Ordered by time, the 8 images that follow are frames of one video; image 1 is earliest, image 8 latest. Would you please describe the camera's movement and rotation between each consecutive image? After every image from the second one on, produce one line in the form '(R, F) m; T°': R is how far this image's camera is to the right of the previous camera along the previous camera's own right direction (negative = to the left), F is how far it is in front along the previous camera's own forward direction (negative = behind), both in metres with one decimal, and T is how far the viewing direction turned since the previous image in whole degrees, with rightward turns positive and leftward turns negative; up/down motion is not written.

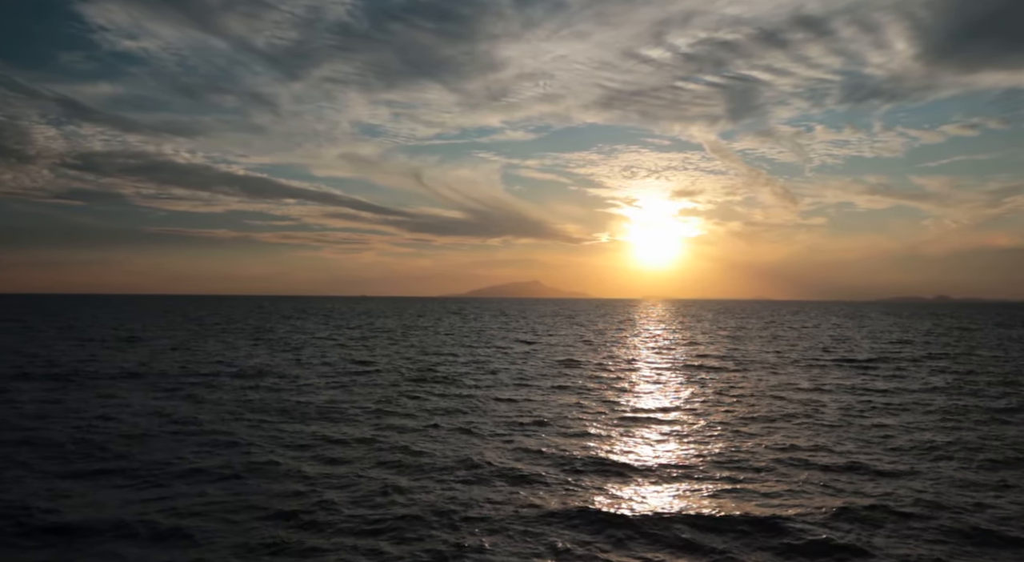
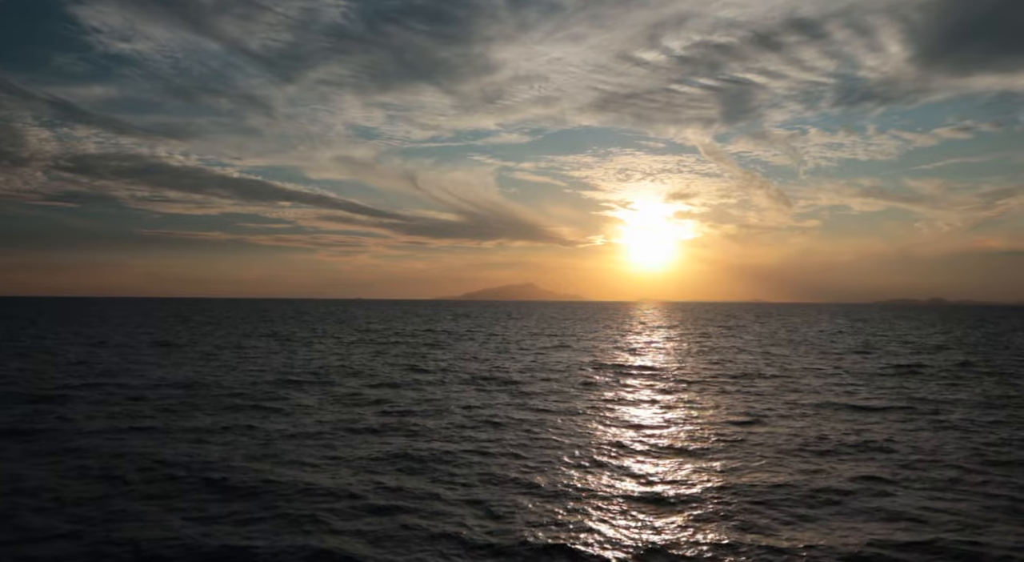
(-1.7, +0.3) m; 0°
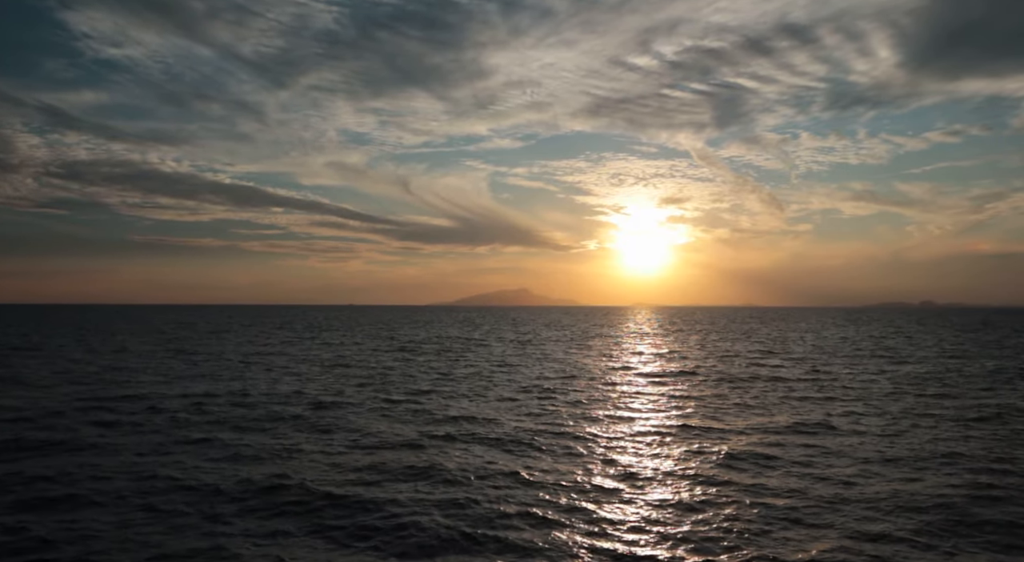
(-1.7, +1.8) m; +1°
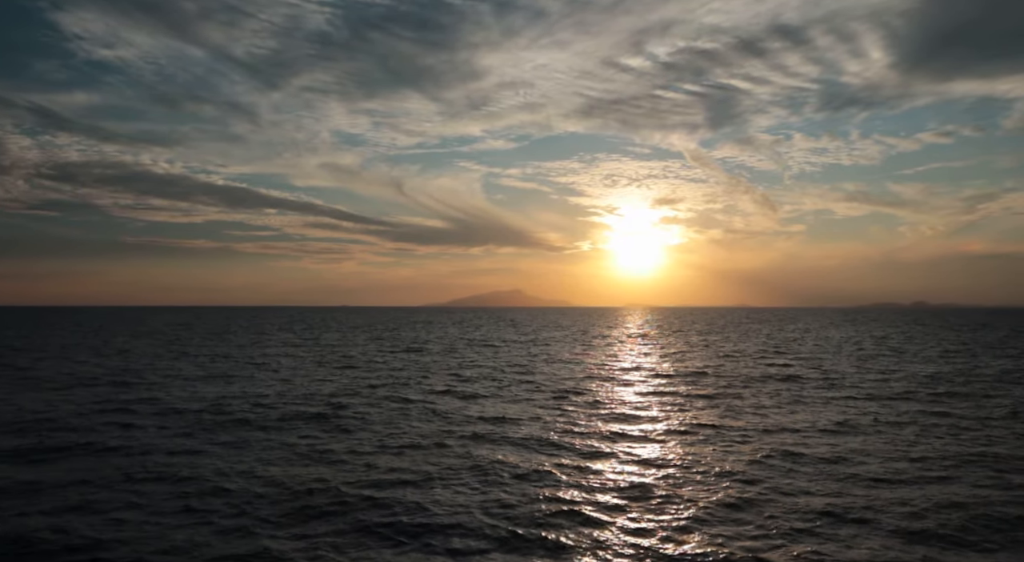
(+4.6, +6.7) m; 0°
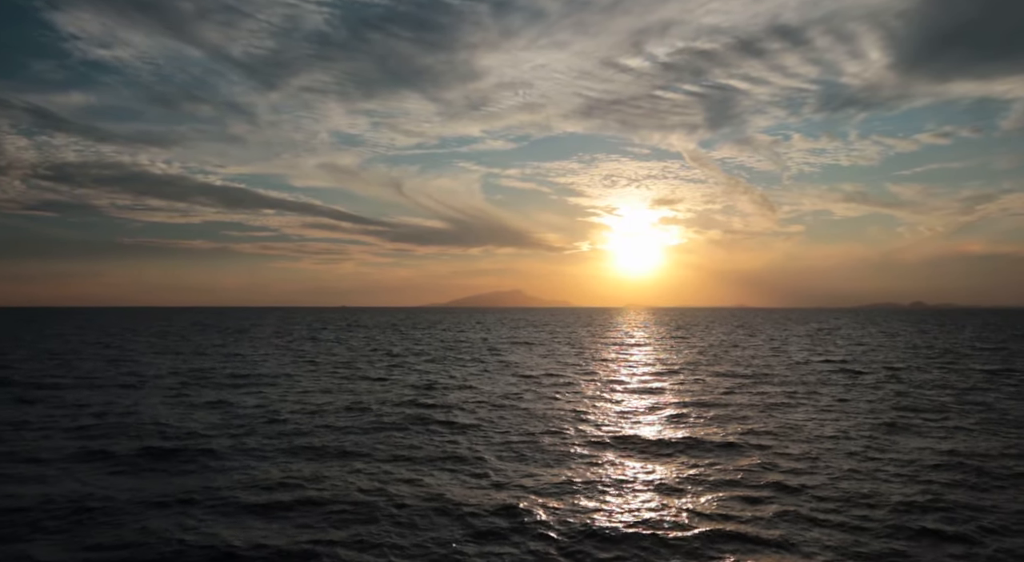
(-3.0, +1.7) m; 0°
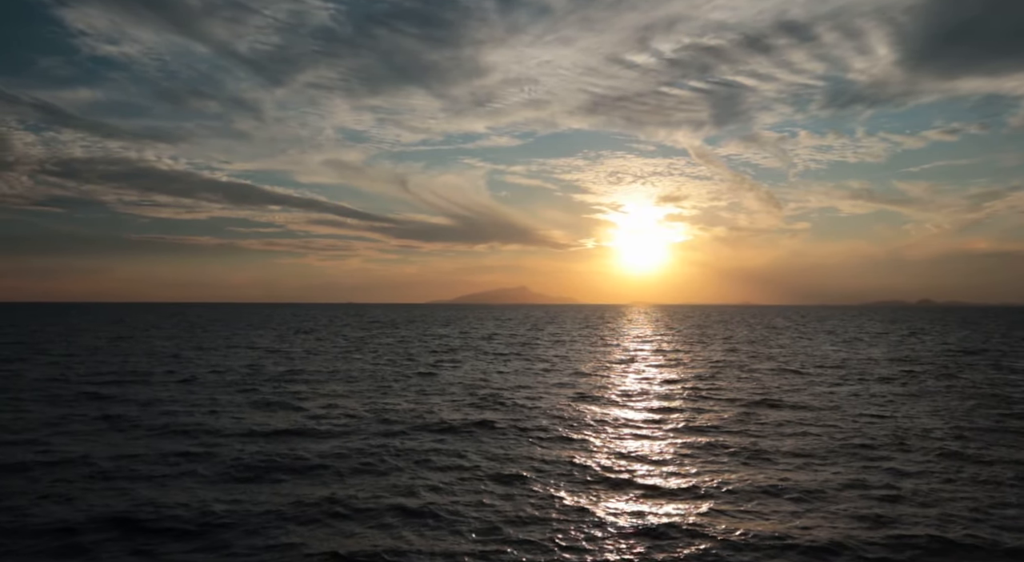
(-3.1, -1.1) m; 0°
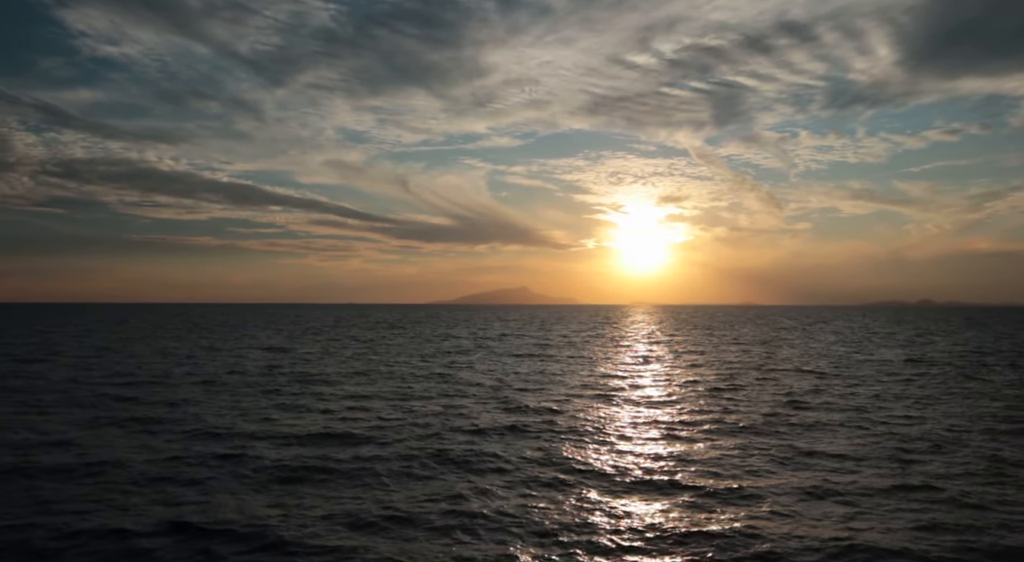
(+3.6, +2.0) m; 0°
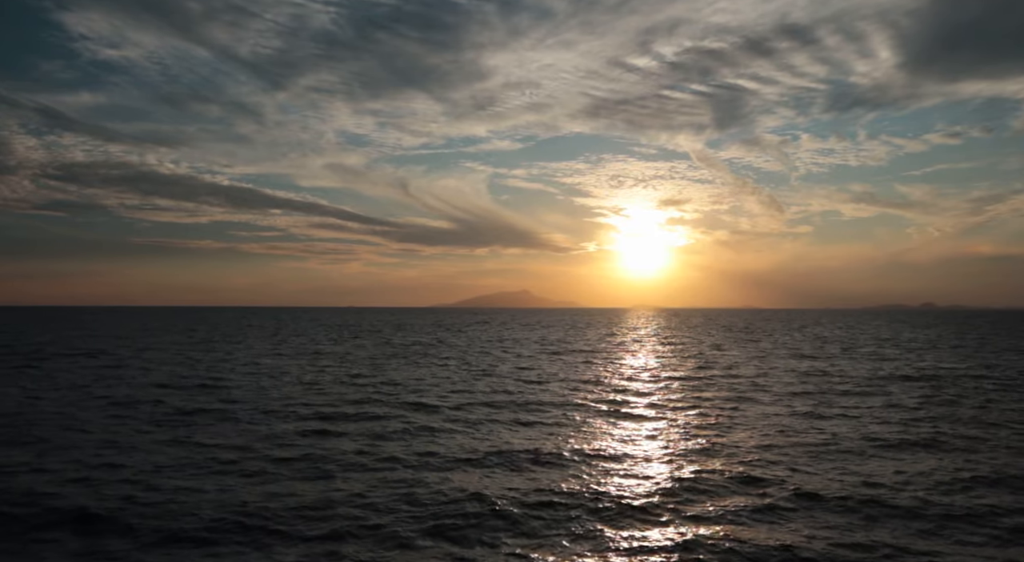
(-3.2, +3.5) m; 0°
